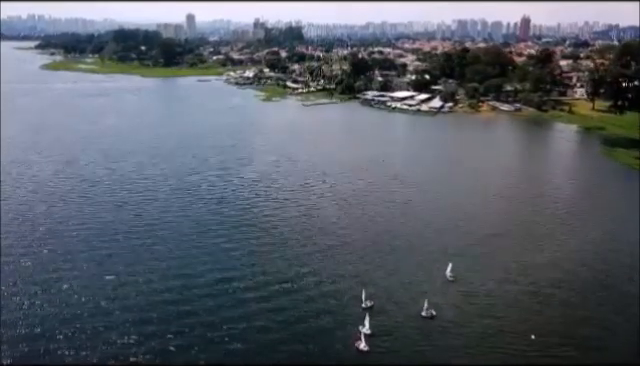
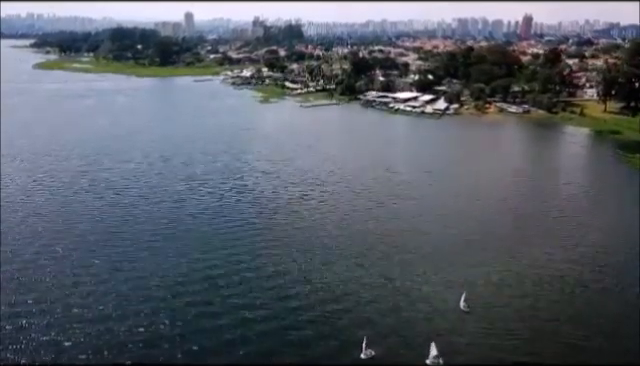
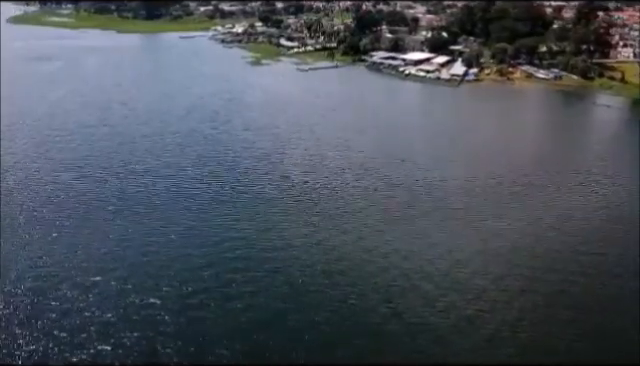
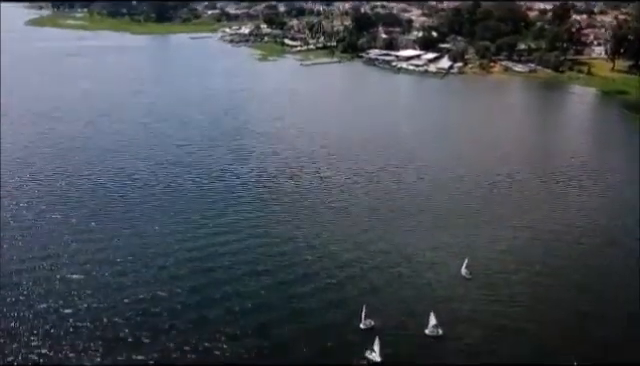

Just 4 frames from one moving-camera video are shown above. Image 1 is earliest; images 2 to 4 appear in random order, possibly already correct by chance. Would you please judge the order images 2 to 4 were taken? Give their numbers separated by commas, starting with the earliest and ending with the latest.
2, 4, 3
